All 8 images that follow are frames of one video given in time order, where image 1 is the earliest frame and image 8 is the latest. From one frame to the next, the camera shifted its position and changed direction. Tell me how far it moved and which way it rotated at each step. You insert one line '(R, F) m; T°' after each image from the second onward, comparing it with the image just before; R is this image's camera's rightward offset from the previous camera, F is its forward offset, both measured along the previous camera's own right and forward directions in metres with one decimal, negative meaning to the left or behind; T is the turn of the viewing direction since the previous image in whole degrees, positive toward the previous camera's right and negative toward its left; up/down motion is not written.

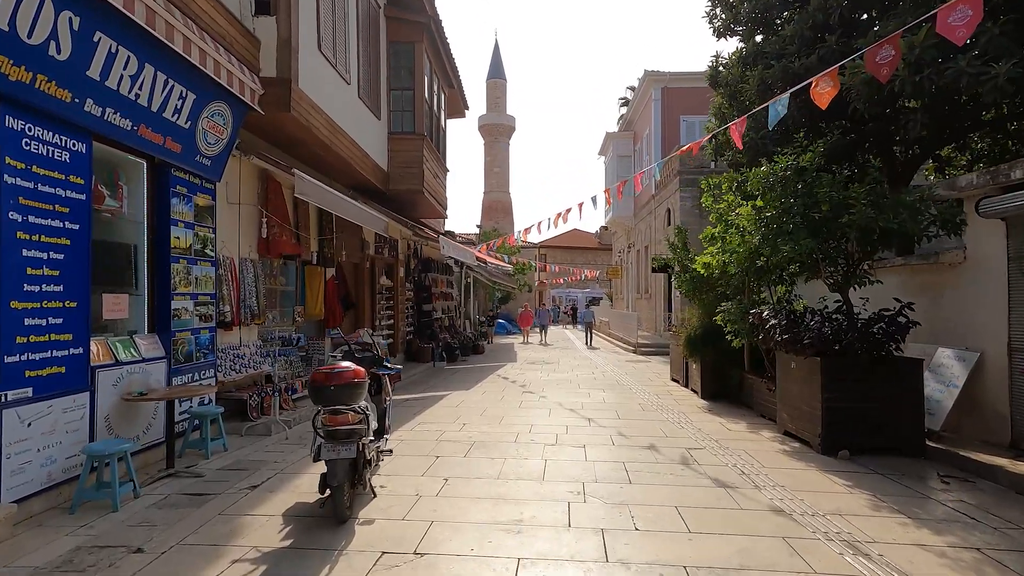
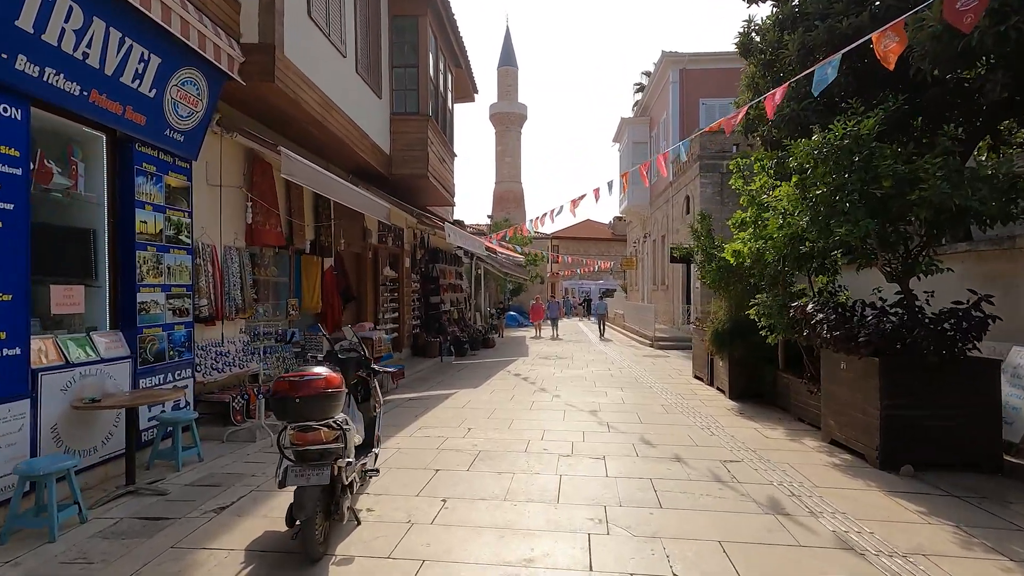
(0.0, +0.7) m; -1°
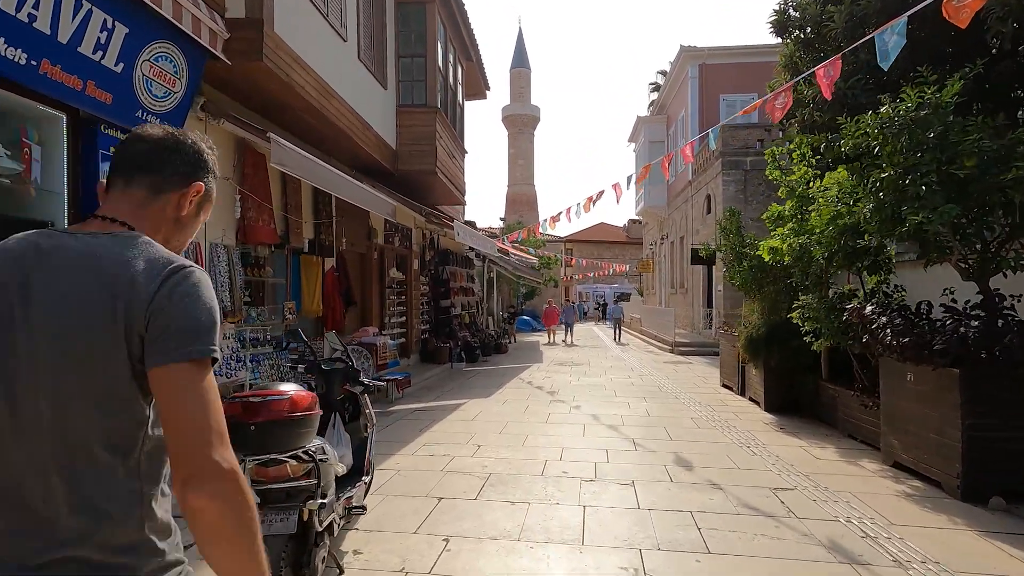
(0.0, +0.7) m; -1°
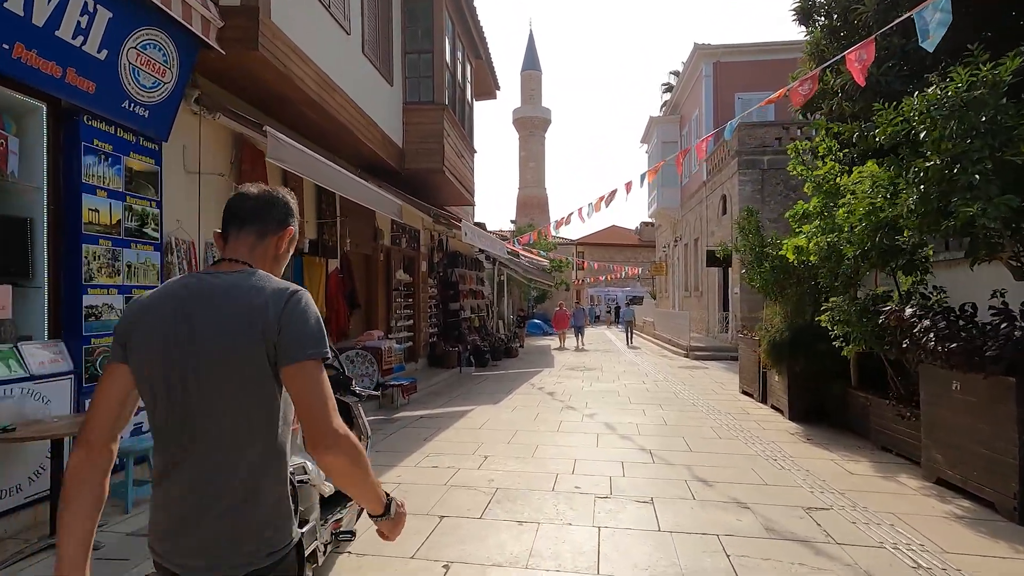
(0.0, +0.3) m; -1°
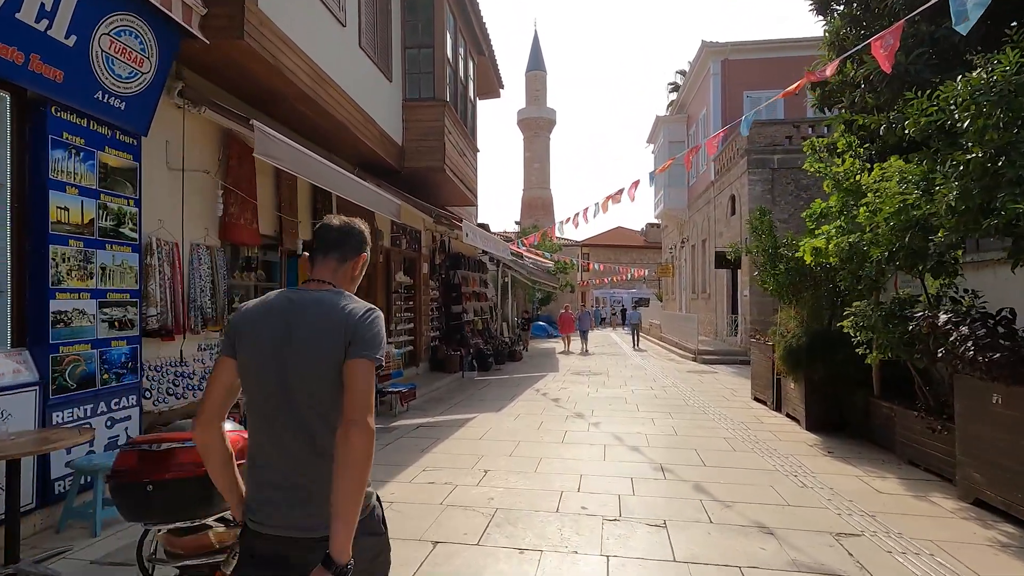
(0.0, +0.3) m; -1°
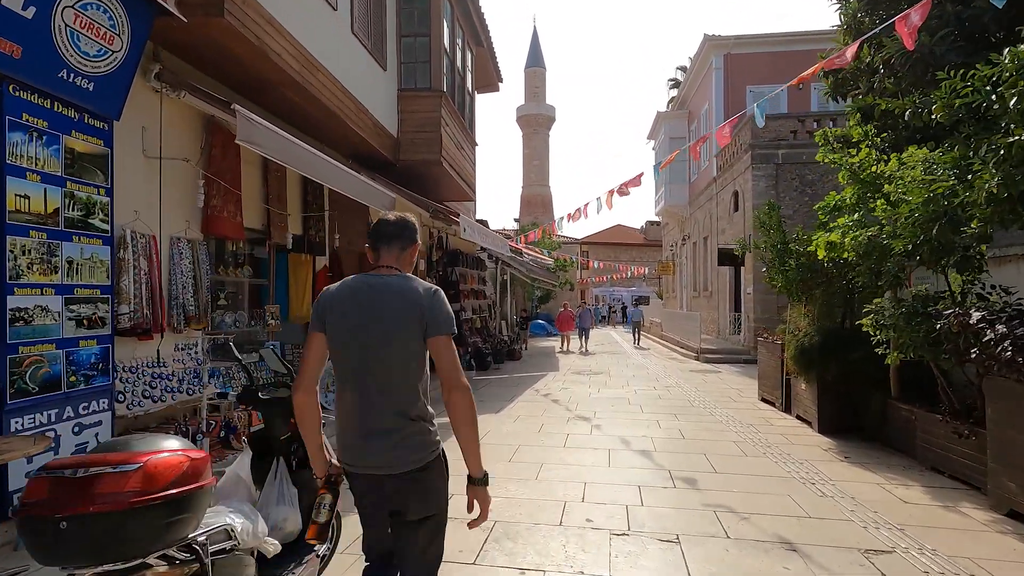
(0.0, +0.3) m; 0°
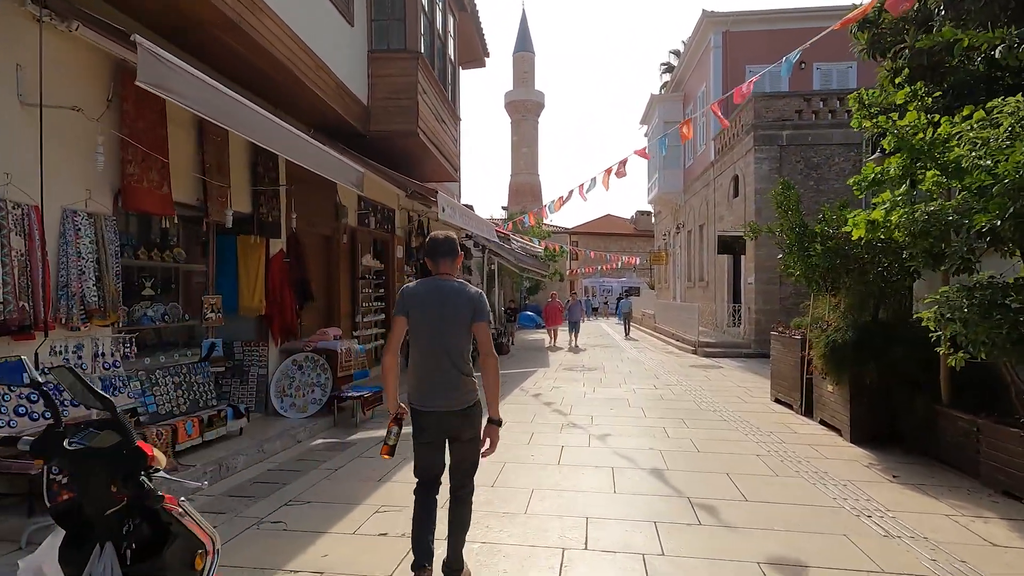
(0.0, +1.0) m; +1°
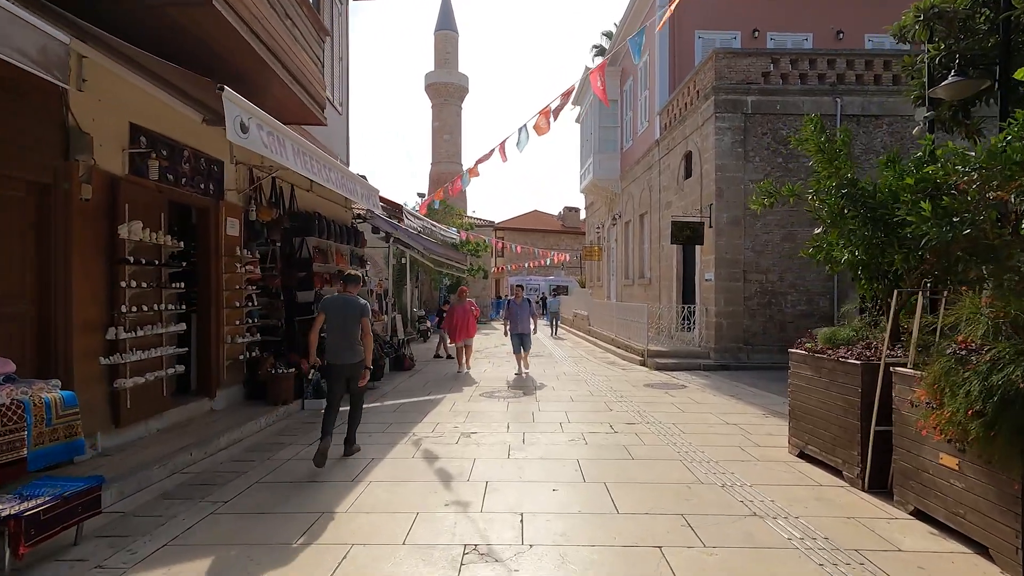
(+0.5, +3.3) m; +8°
